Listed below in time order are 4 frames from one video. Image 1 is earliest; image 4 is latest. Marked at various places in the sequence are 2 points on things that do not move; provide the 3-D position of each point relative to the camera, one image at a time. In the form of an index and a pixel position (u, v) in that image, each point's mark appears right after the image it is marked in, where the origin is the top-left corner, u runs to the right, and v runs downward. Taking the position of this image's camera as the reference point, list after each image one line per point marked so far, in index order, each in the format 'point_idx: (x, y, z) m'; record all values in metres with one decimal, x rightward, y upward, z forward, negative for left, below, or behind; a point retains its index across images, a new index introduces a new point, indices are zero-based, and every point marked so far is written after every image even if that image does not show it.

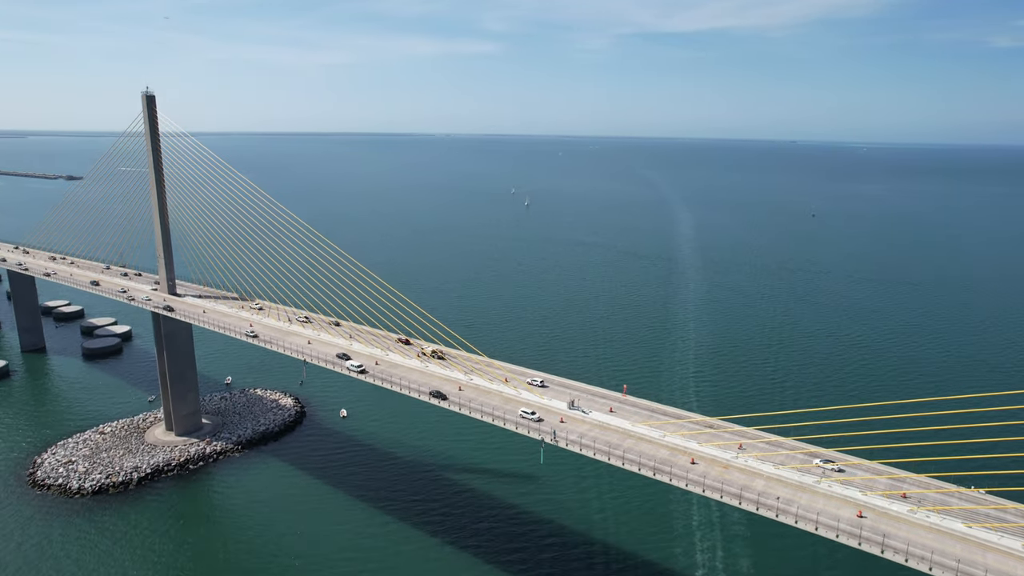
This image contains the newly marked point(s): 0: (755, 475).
0: (+7.8, -5.9, +19.6) m
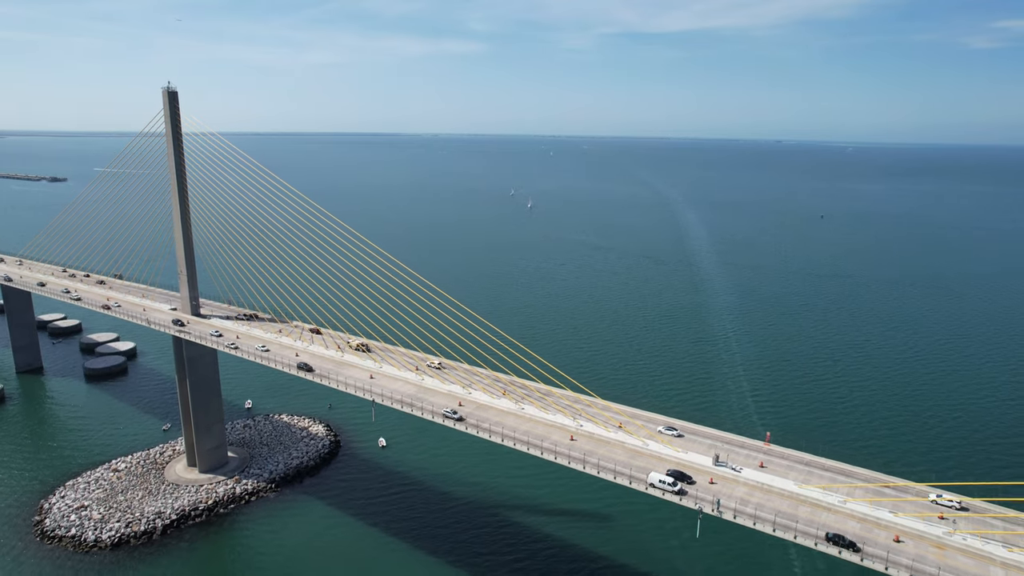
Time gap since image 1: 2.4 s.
0: (+11.9, -6.9, +16.0) m
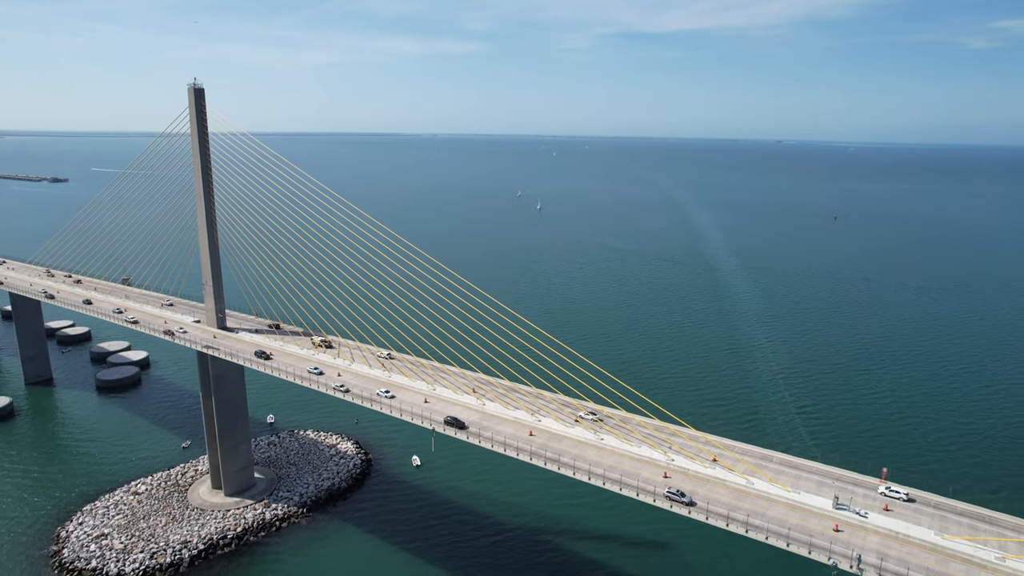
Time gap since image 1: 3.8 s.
0: (+14.4, -7.4, +13.8) m
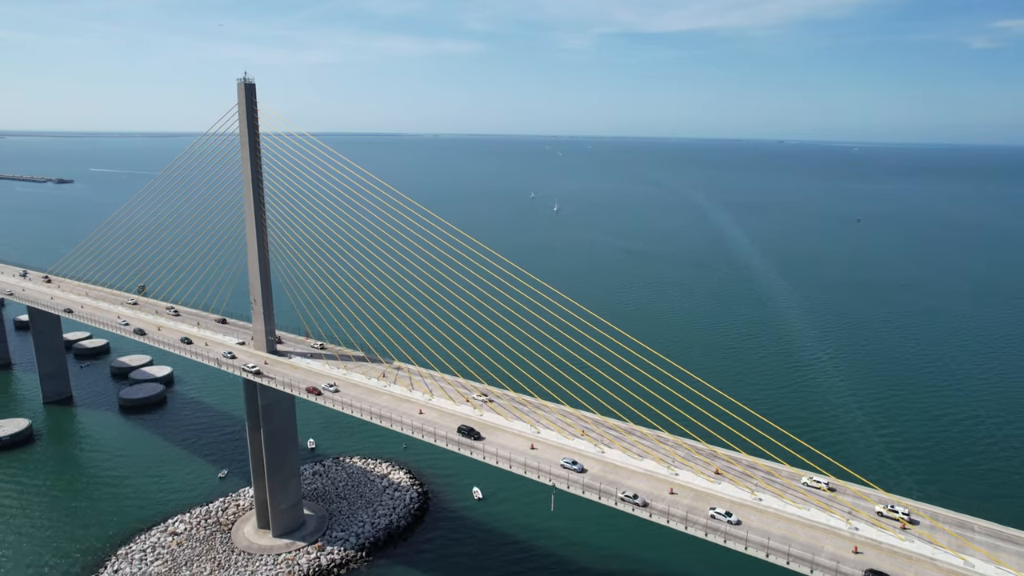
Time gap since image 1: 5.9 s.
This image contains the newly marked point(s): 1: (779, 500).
0: (+18.2, -8.3, +10.5) m
1: (+7.4, -5.8, +18.0) m
